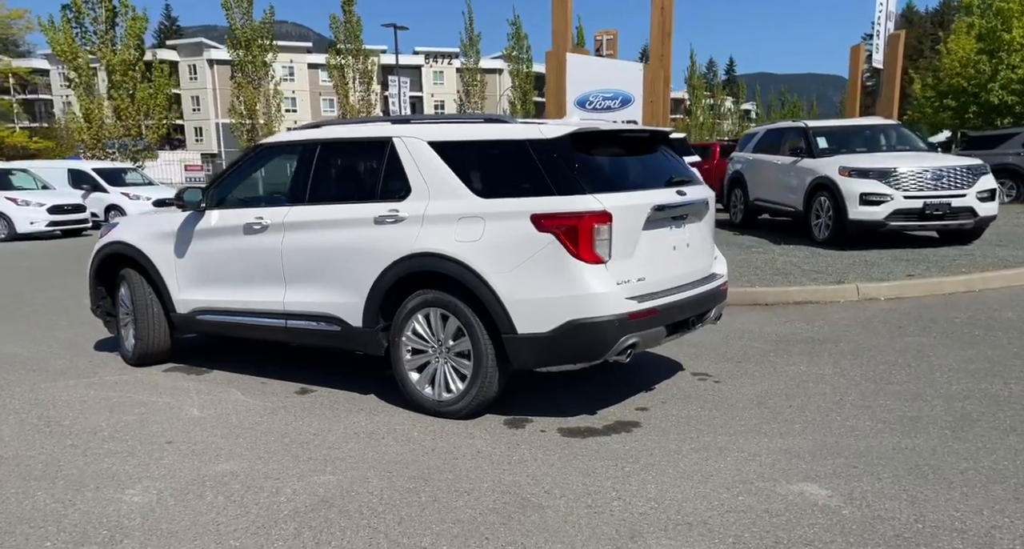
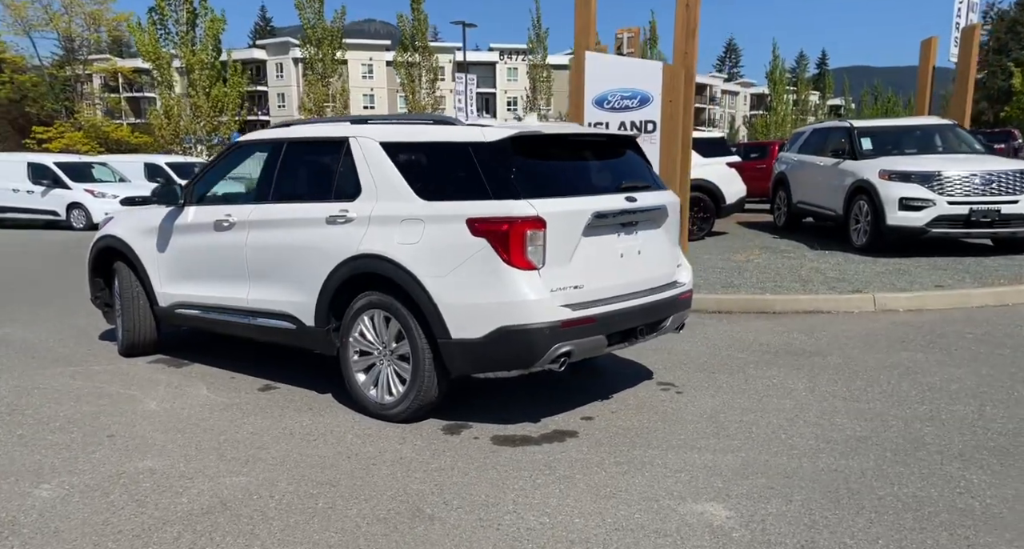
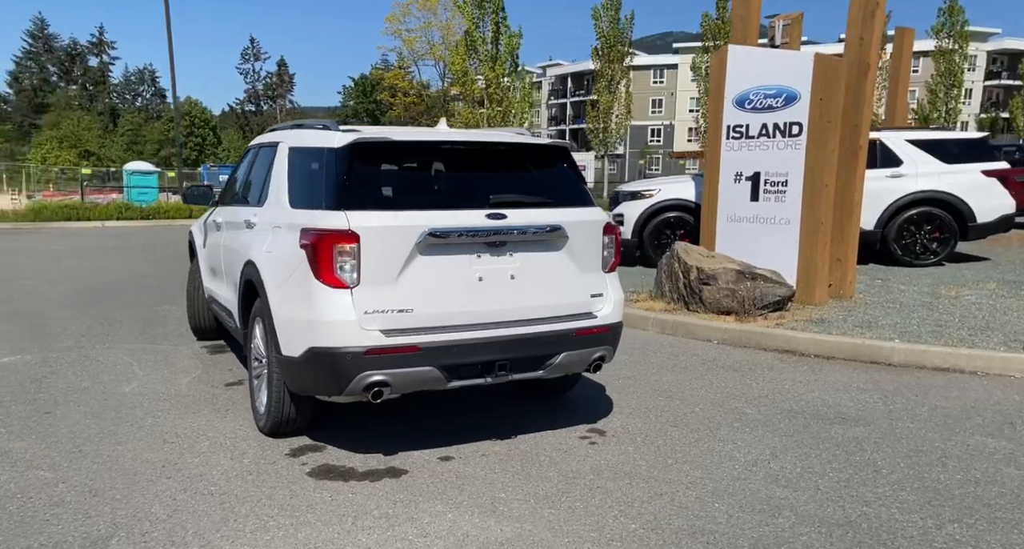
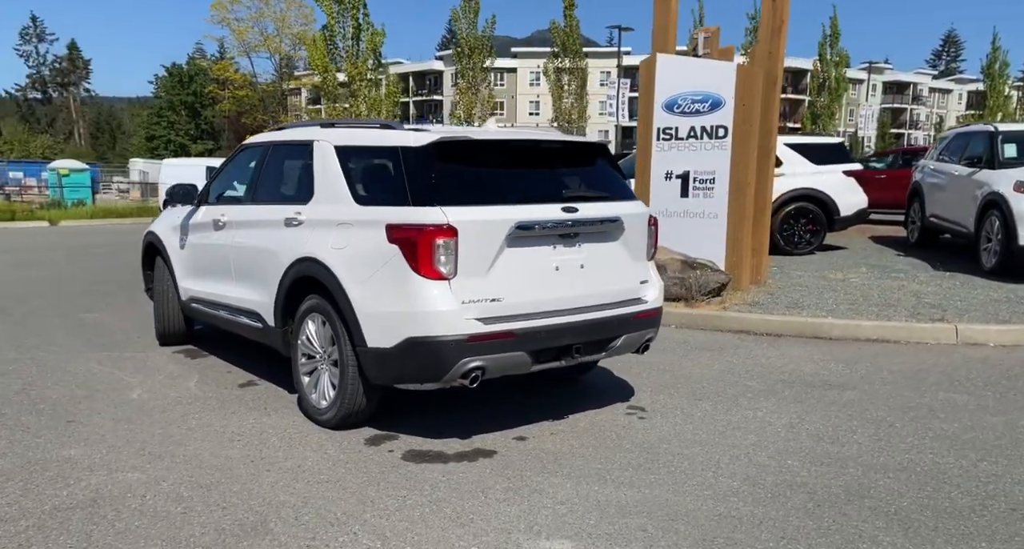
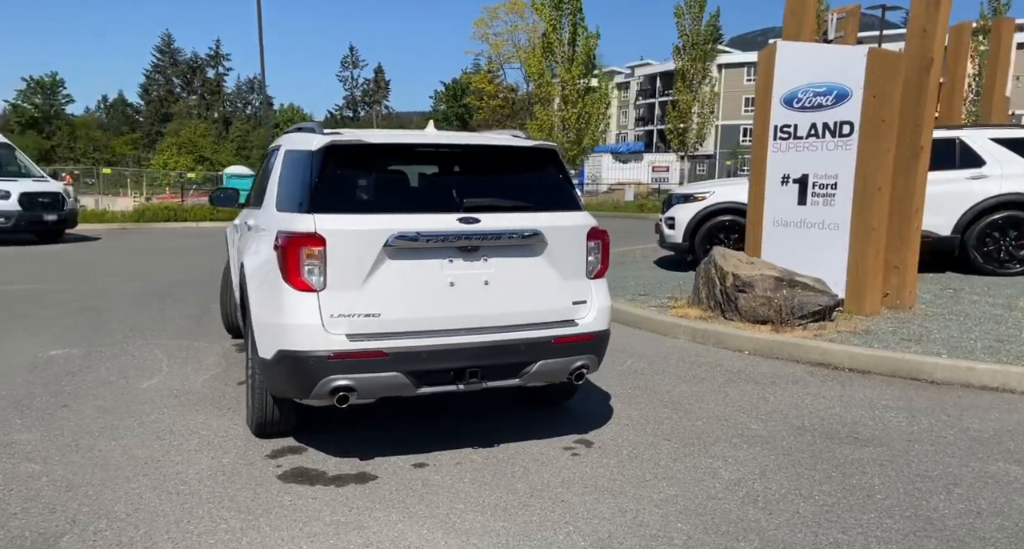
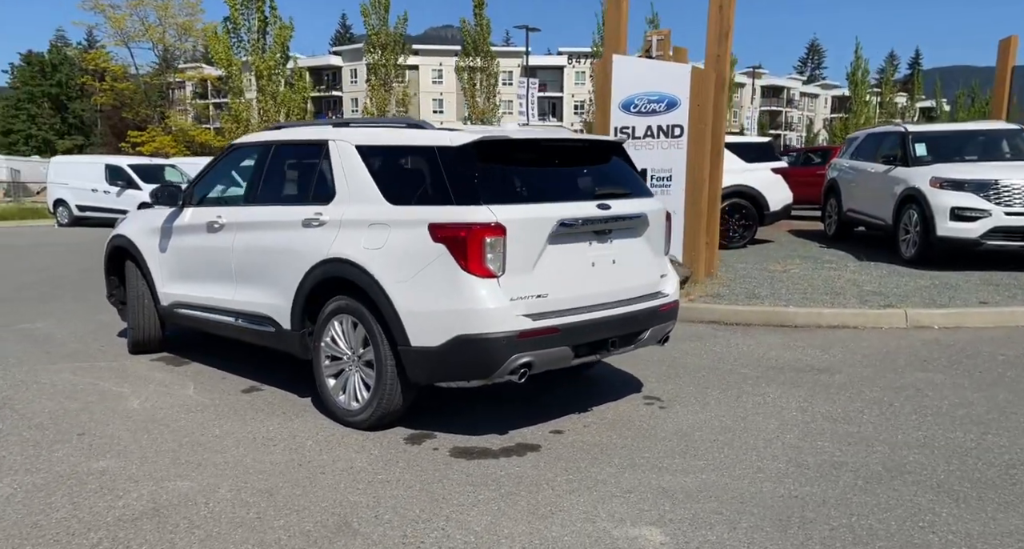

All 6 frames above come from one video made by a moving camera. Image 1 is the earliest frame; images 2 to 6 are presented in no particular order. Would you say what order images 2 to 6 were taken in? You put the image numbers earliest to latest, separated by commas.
2, 6, 4, 3, 5
